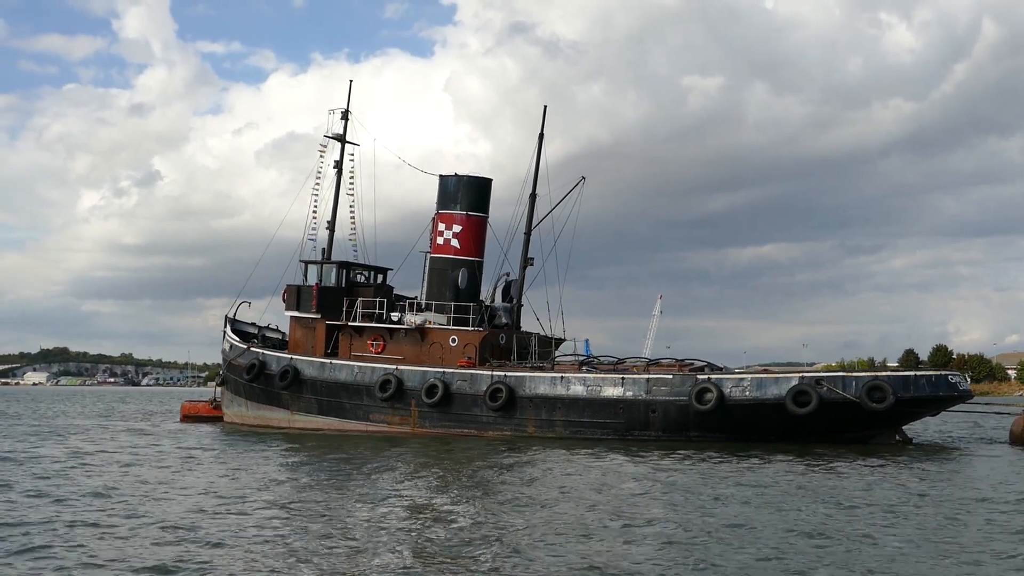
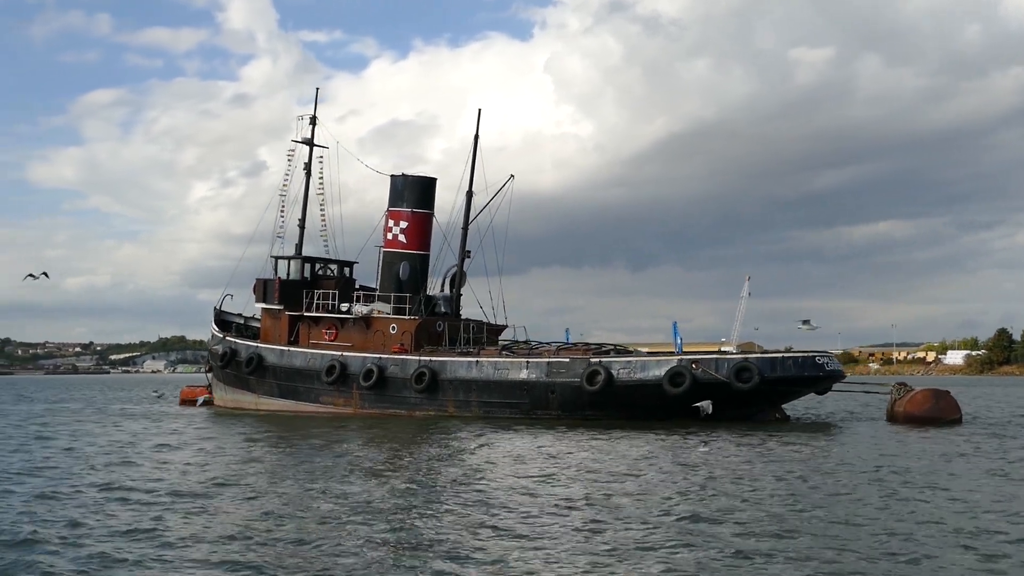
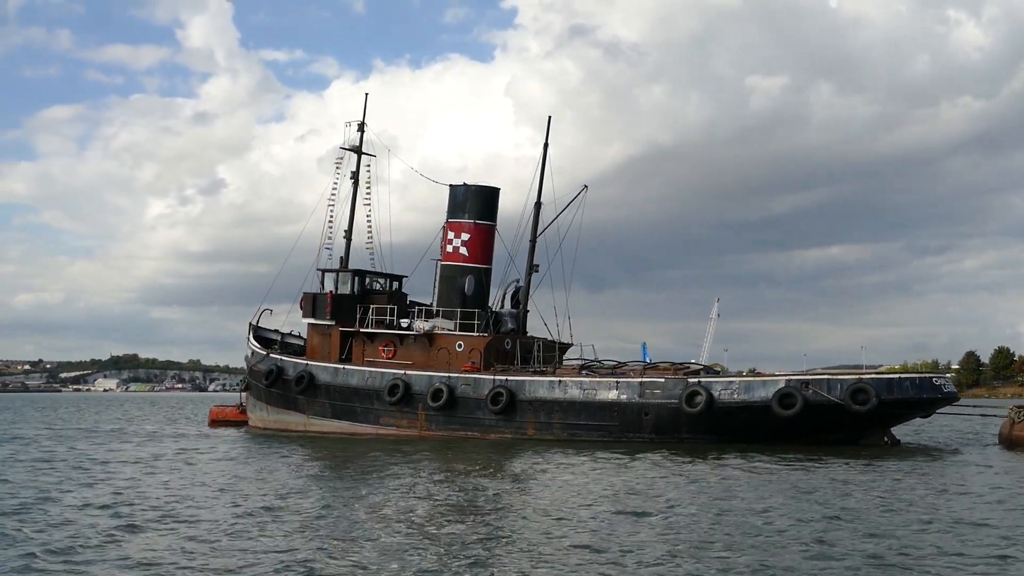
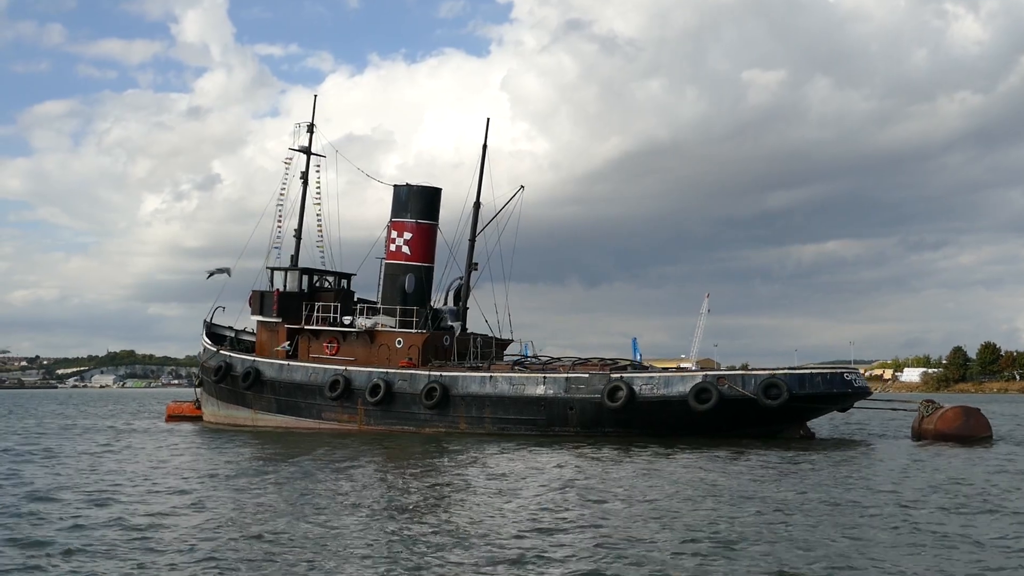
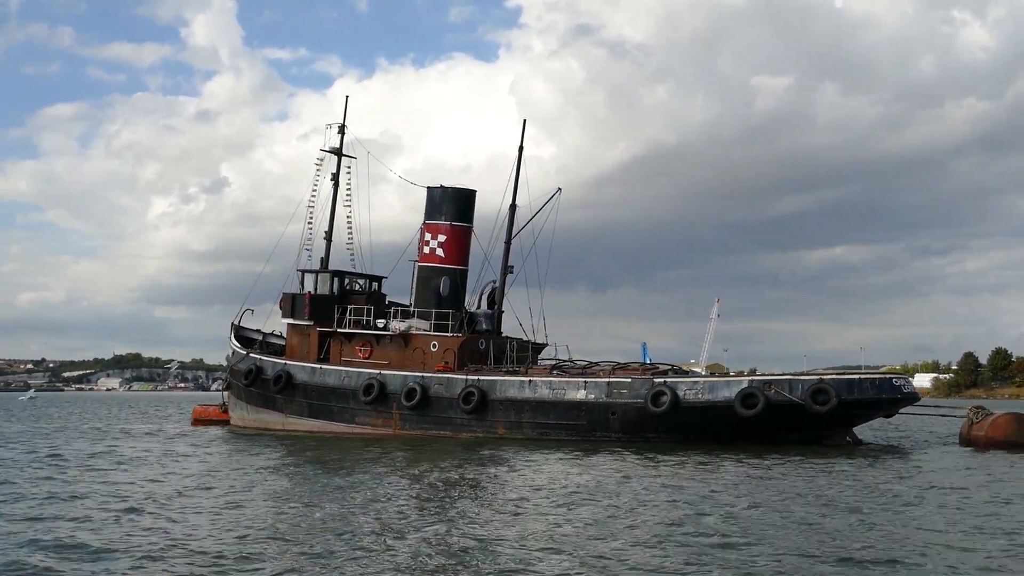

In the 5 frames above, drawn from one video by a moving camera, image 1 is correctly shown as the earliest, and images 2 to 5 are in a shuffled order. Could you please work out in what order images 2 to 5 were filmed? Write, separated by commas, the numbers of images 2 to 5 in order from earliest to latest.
3, 5, 4, 2
